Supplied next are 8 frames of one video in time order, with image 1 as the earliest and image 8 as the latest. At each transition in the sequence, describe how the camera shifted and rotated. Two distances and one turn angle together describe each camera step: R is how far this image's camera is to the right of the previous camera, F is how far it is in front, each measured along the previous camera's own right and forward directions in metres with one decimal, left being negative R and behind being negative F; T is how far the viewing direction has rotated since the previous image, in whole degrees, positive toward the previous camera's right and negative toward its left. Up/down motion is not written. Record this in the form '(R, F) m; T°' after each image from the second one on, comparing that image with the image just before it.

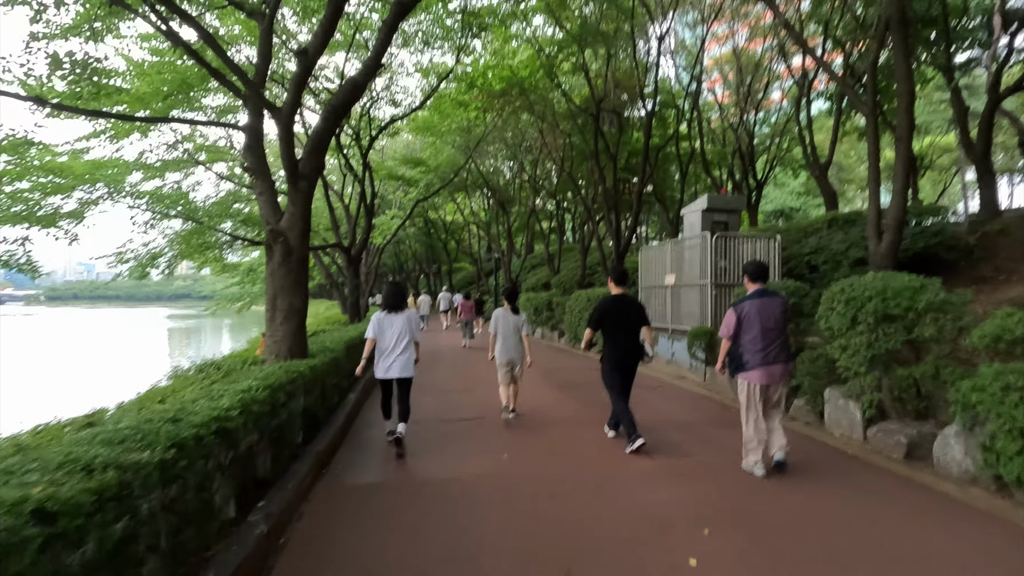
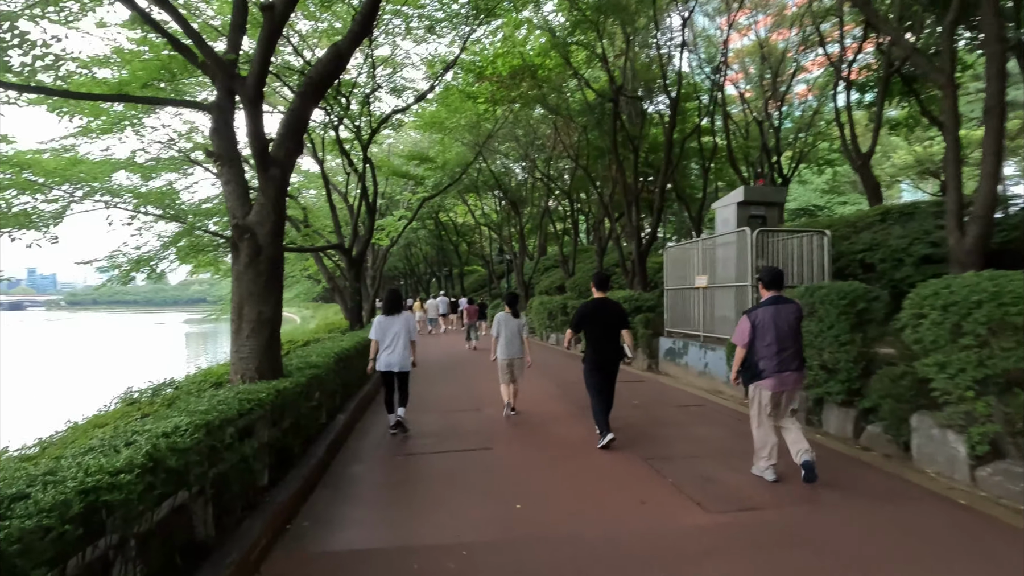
(0.0, +0.9) m; -1°
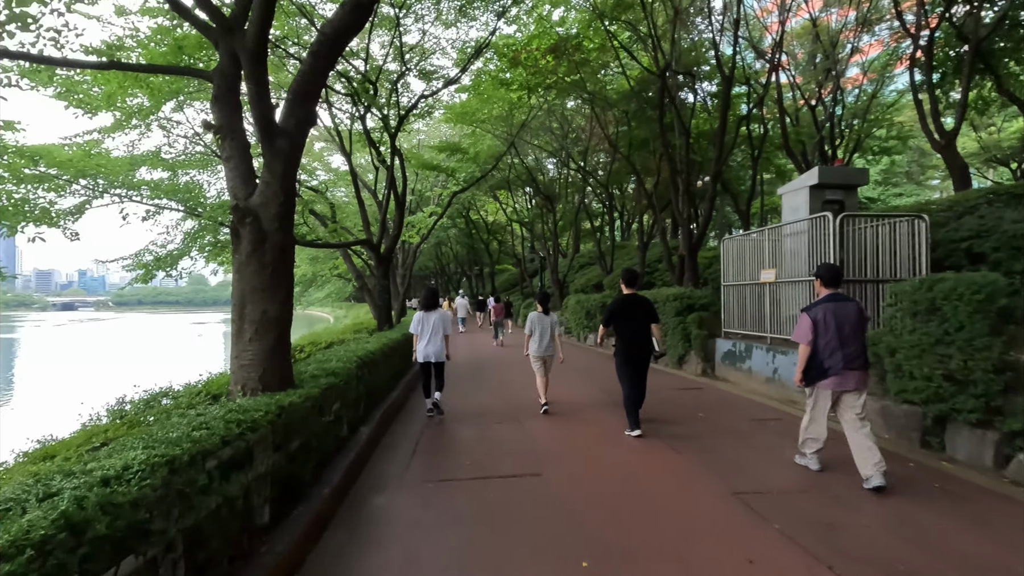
(-0.2, +0.8) m; -3°
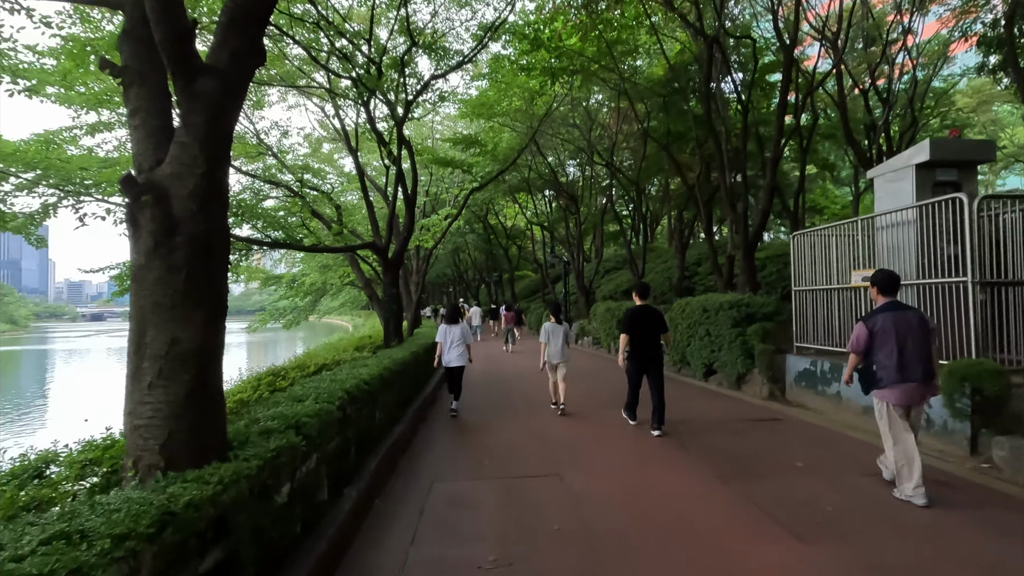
(-0.1, +1.4) m; -2°
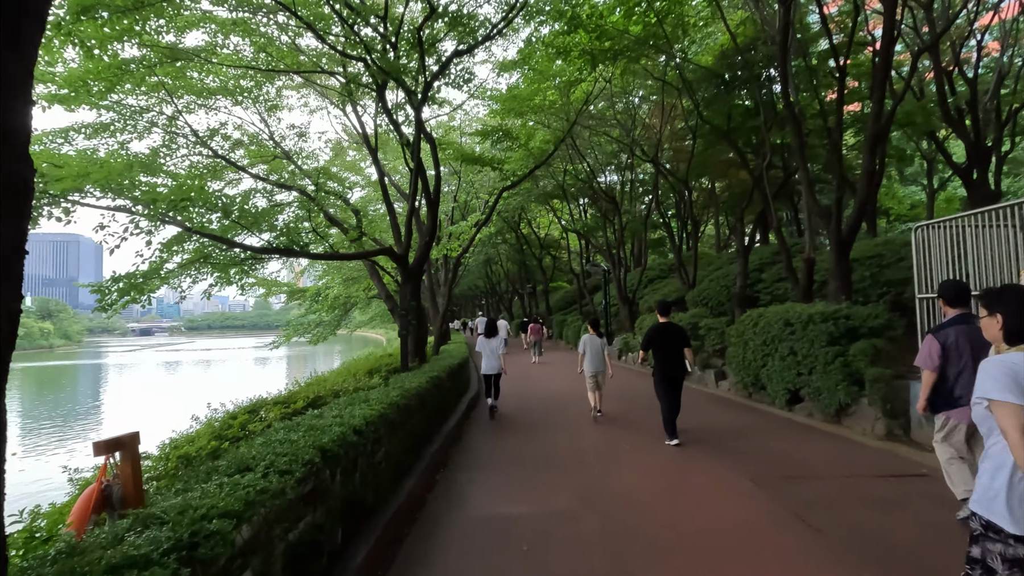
(-0.1, +1.4) m; -4°
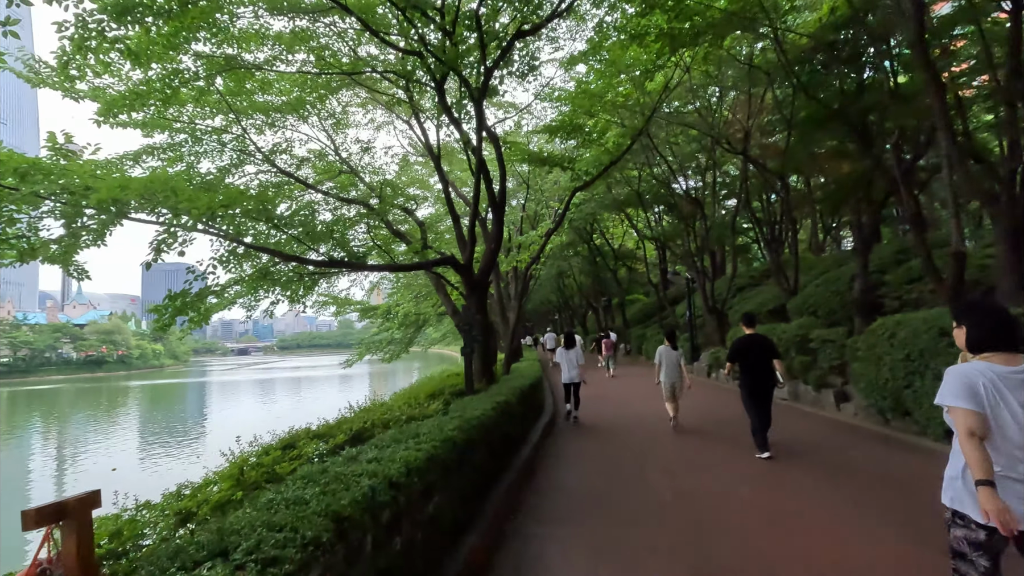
(-0.1, +1.0) m; -8°
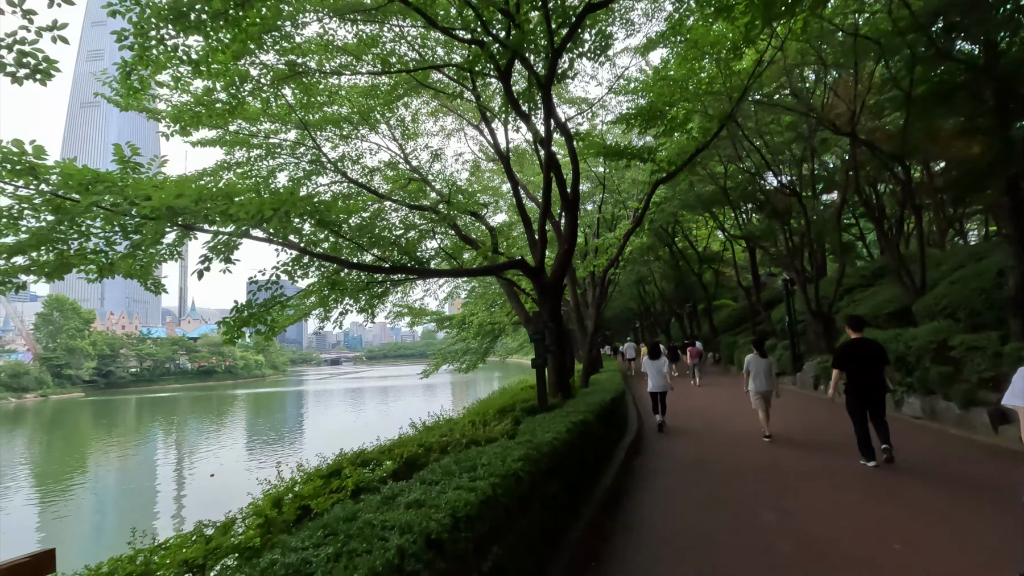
(0.0, +0.7) m; -8°
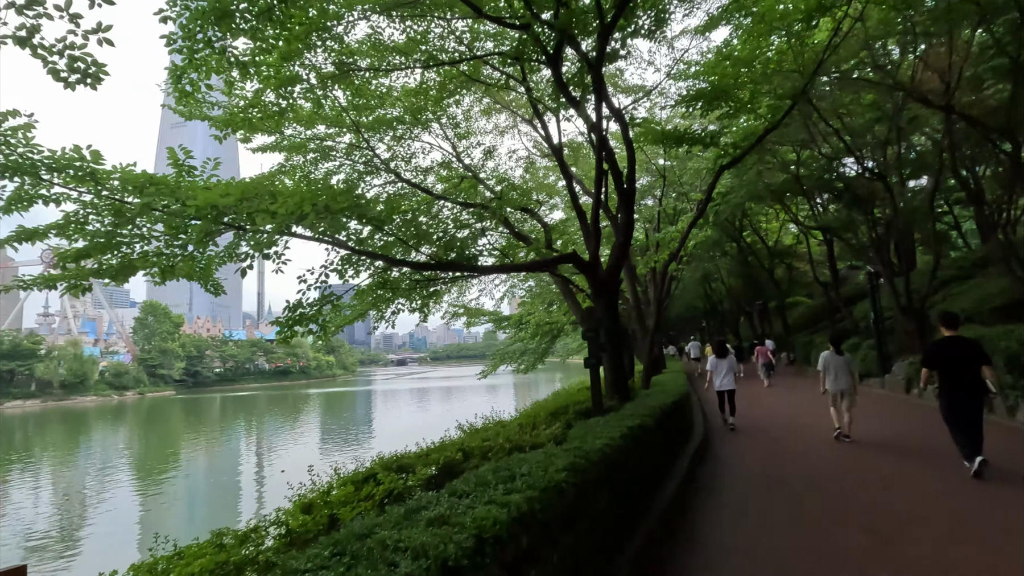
(+0.1, +0.3) m; -7°
